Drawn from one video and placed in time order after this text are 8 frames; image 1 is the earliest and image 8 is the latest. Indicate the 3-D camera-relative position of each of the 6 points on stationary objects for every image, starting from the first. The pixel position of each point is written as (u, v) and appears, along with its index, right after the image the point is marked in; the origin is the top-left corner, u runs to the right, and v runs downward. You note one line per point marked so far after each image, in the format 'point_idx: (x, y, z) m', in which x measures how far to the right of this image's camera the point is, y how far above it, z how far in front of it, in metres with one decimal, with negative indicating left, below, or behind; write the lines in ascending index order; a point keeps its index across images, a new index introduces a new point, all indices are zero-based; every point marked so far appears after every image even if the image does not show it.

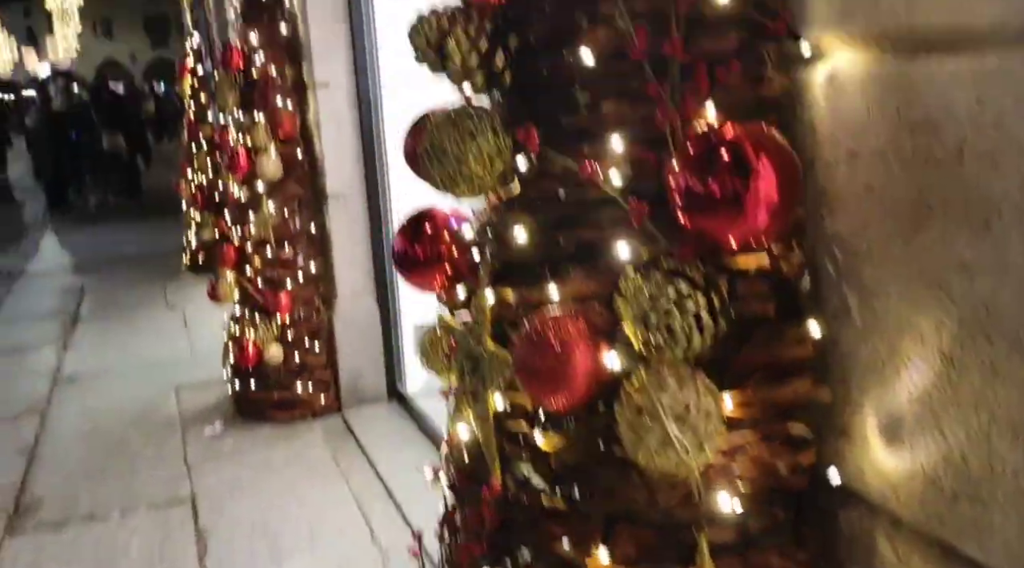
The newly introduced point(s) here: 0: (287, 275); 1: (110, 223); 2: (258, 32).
0: (-0.9, 0.0, +3.9) m
1: (-5.3, +0.9, +11.8) m
2: (-1.1, +1.1, +3.8) m
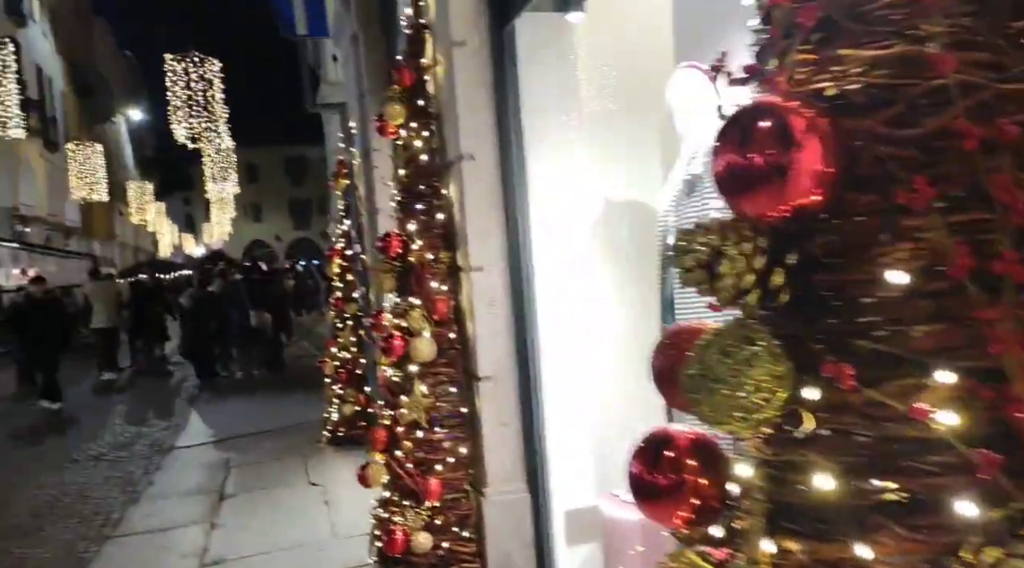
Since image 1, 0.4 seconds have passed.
0: (-0.3, -0.7, +3.8) m
1: (-3.6, -1.5, +12.3) m
2: (-0.4, +0.3, +4.0) m
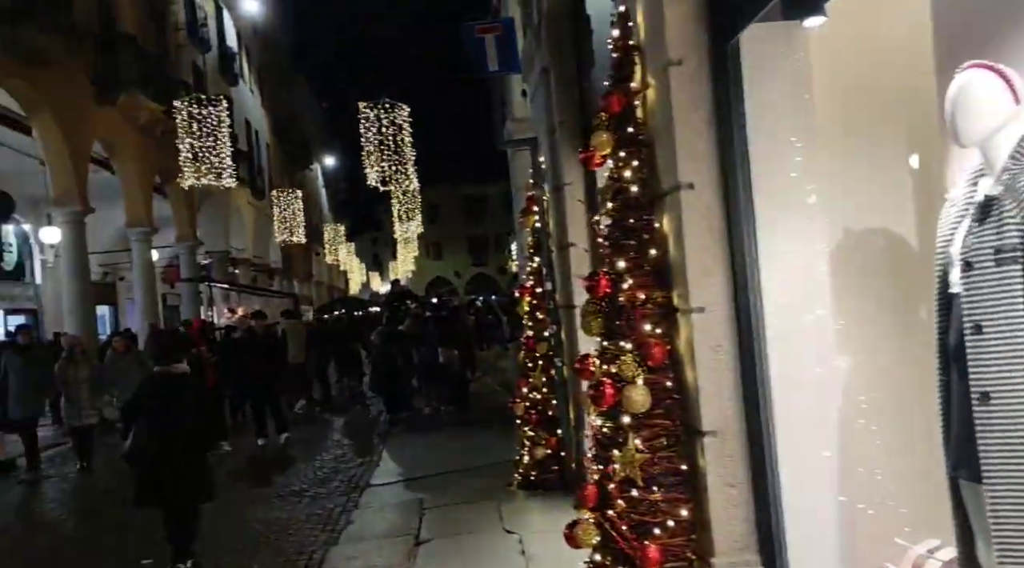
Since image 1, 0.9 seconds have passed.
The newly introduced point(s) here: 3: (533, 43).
0: (+0.6, -0.9, +3.4) m
1: (-1.0, -2.0, +12.3) m
2: (+0.5, +0.1, +3.6) m
3: (+0.2, +1.9, +7.2) m
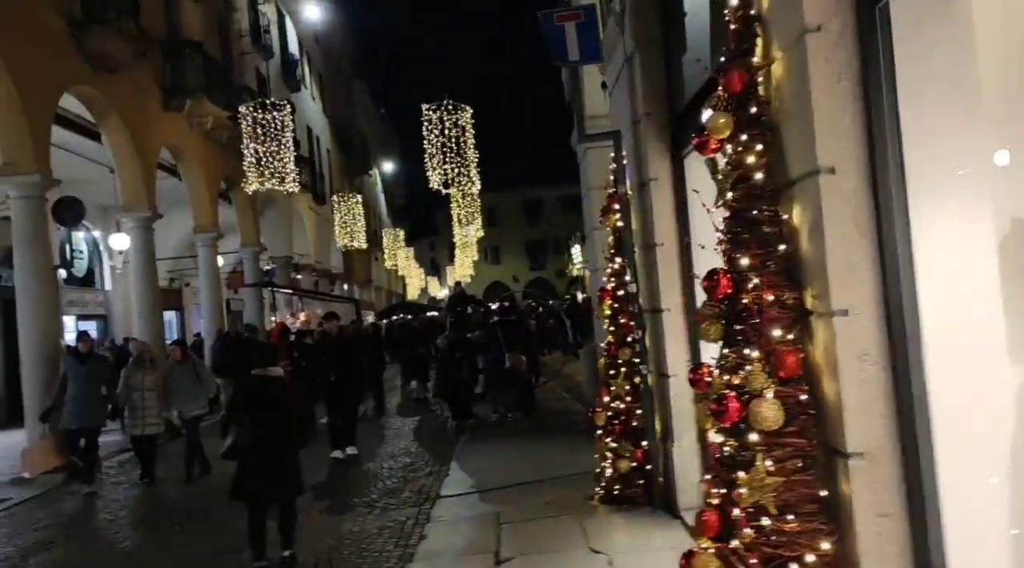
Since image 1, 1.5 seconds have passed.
0: (+1.0, -0.9, +3.0) m
1: (0.0, -2.1, +12.0) m
2: (+0.8, +0.1, +3.2) m
3: (+0.8, +1.9, +6.8) m
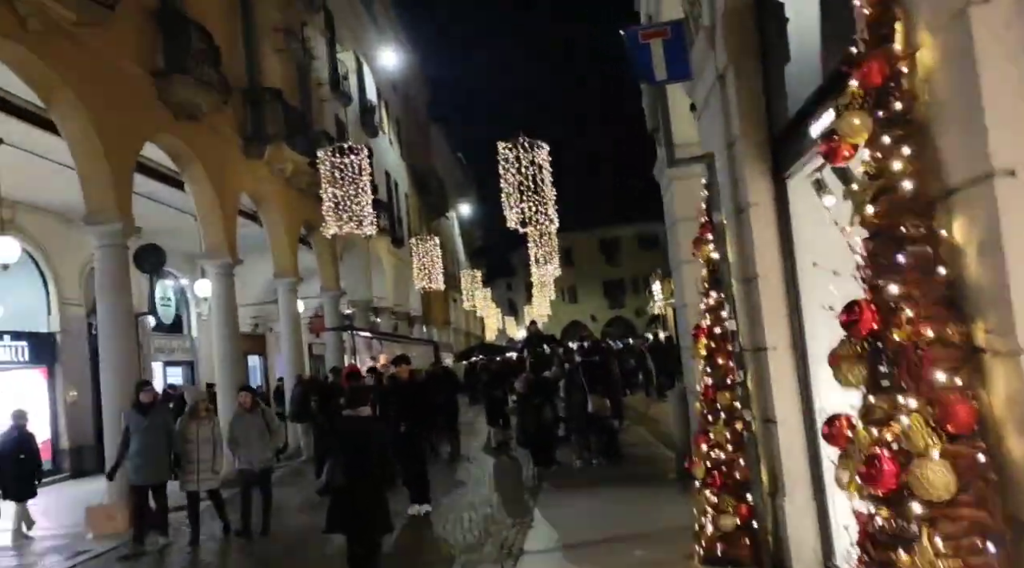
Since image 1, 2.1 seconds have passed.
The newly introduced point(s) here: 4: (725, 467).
0: (+1.2, -1.0, +2.3) m
1: (+1.1, -2.5, +11.3) m
2: (+1.1, 0.0, +2.6) m
3: (+1.3, +1.7, +6.3) m
4: (+1.5, -1.3, +6.4) m
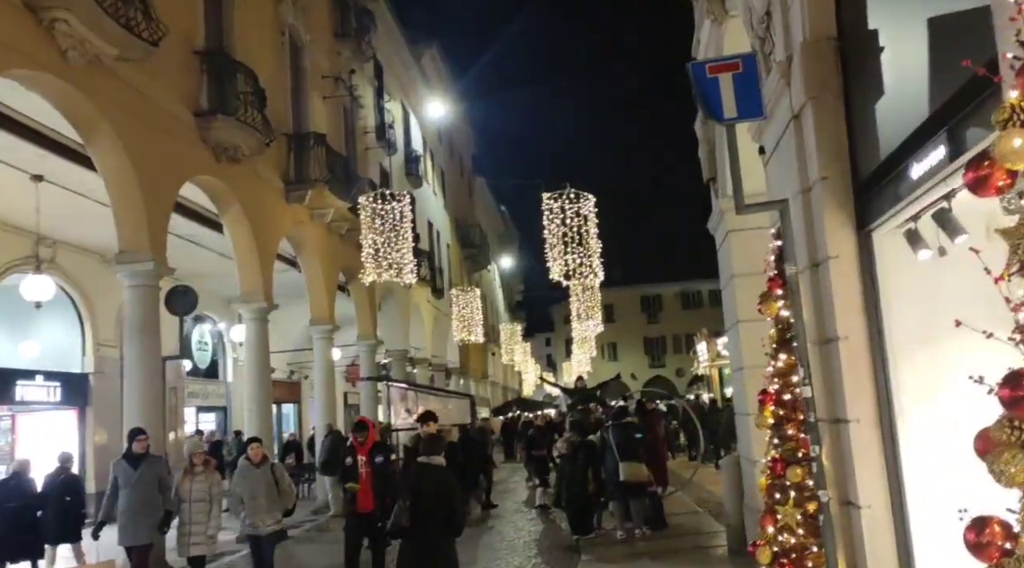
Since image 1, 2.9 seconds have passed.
0: (+1.3, -1.1, +1.6) m
1: (+1.5, -3.2, +10.5) m
2: (+1.3, -0.1, +2.0) m
3: (+1.7, +1.3, +5.7) m
4: (+1.8, -1.7, +5.6) m
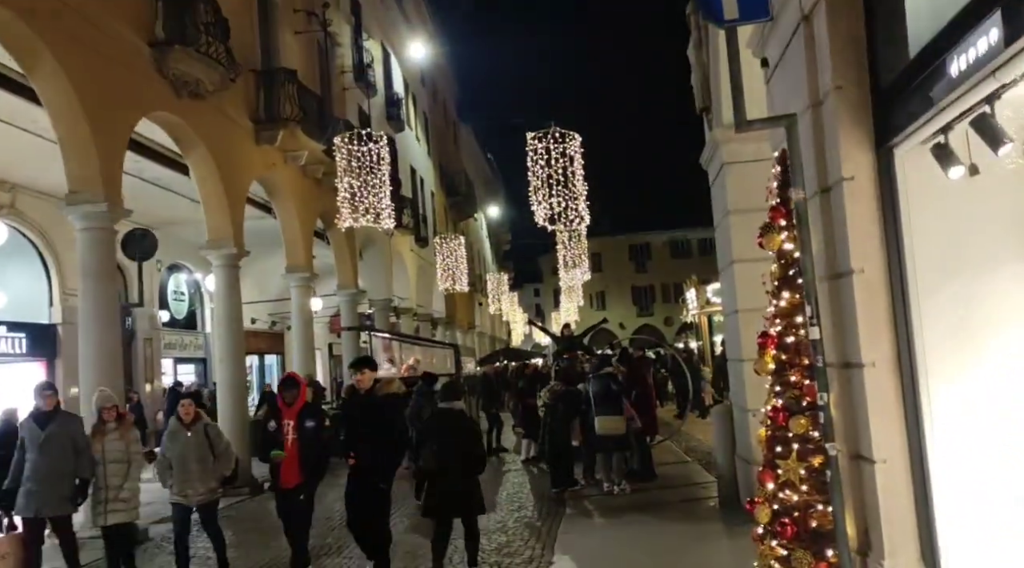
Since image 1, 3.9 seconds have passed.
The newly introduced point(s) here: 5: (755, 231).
0: (+1.2, -0.9, +1.0) m
1: (+1.3, -2.6, +10.0) m
2: (+1.1, +0.1, +1.3) m
3: (+1.5, +1.7, +5.0) m
4: (+1.6, -1.3, +5.1) m
5: (+2.4, +0.5, +8.7) m
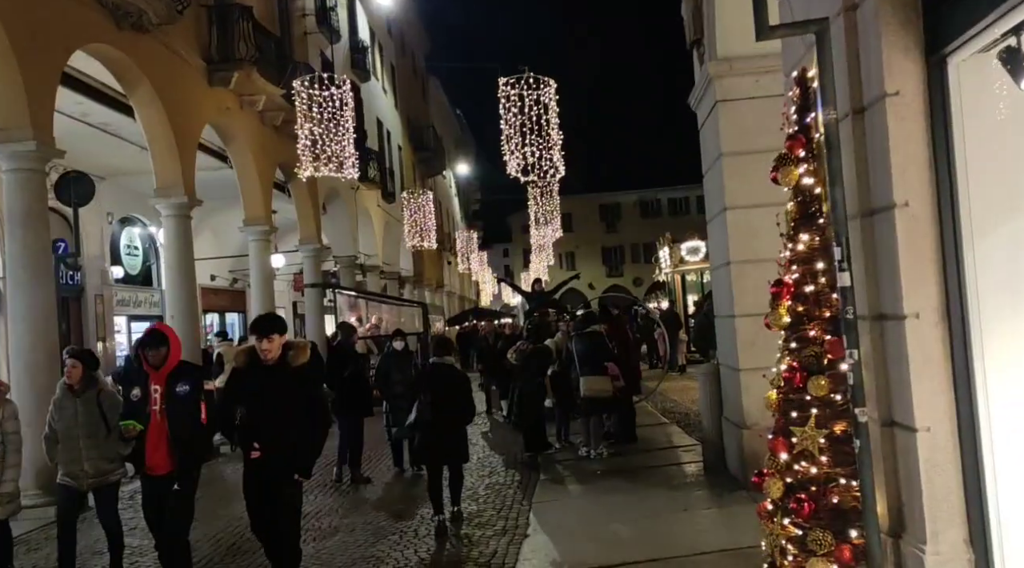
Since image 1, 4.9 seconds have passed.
0: (+1.2, -0.8, +0.3) m
1: (+1.0, -2.0, +9.3) m
2: (+1.2, +0.2, +0.6) m
3: (+1.4, +2.0, +4.2) m
4: (+1.5, -1.0, +4.4) m
5: (+2.1, +1.0, +8.0) m
